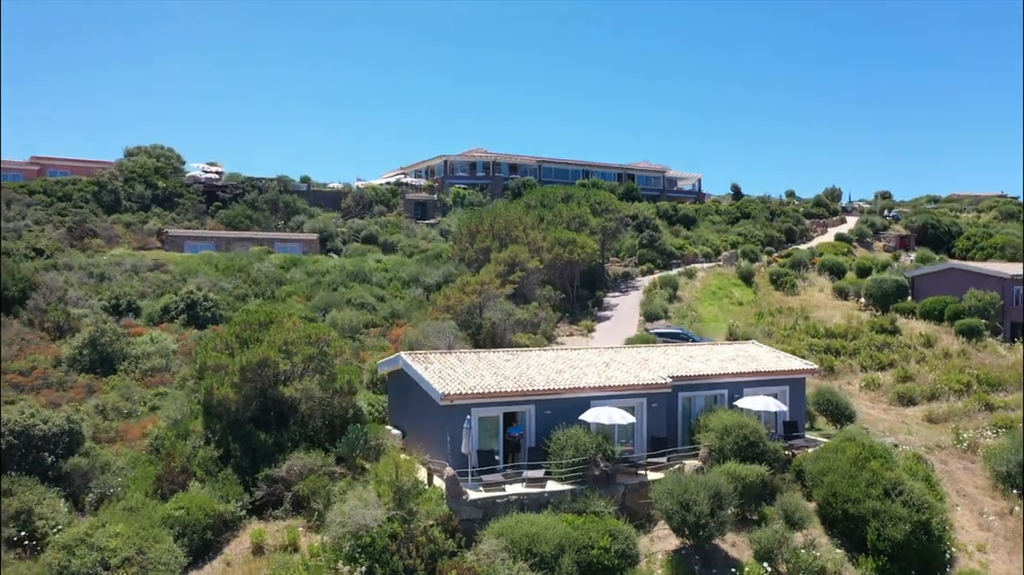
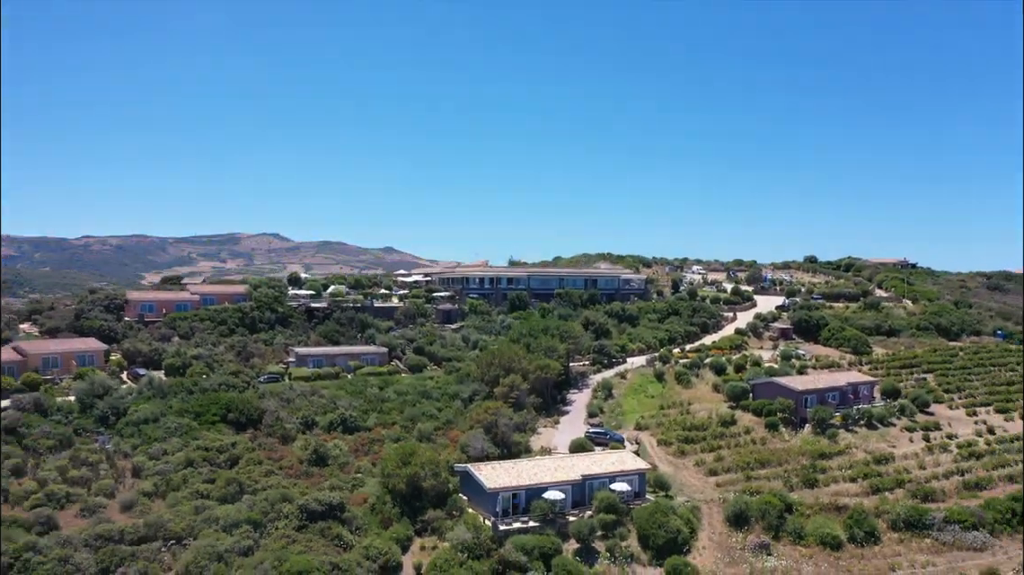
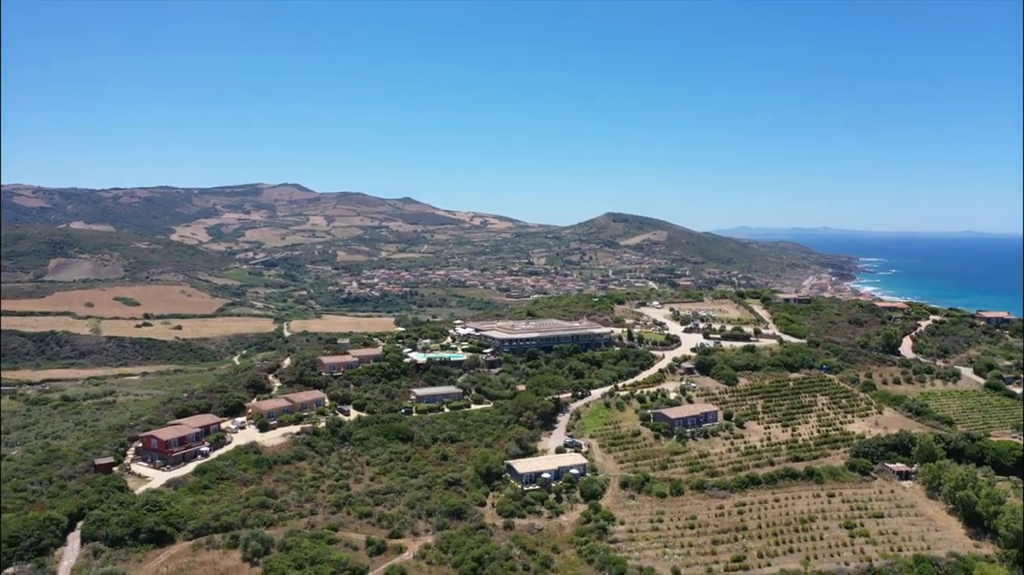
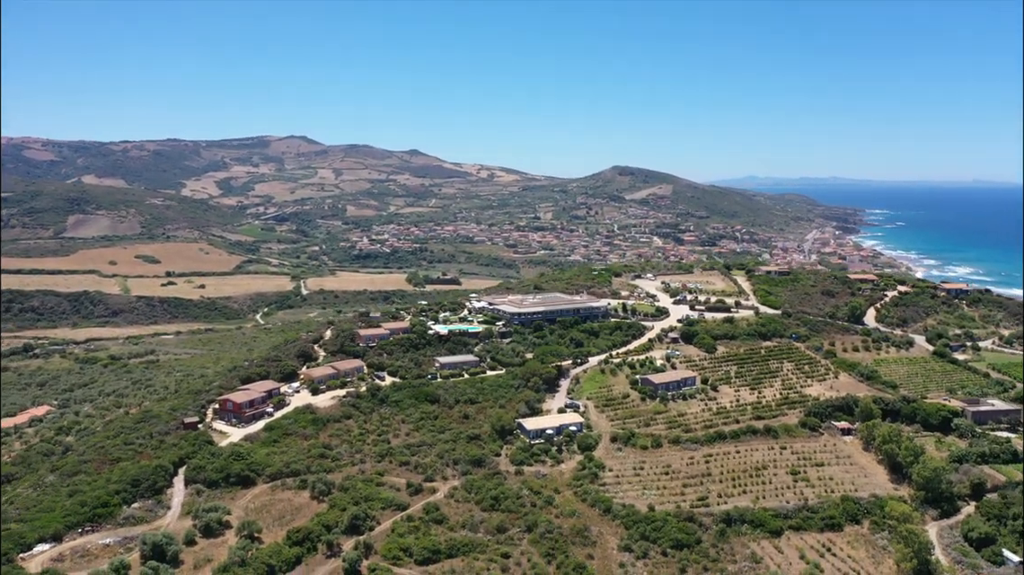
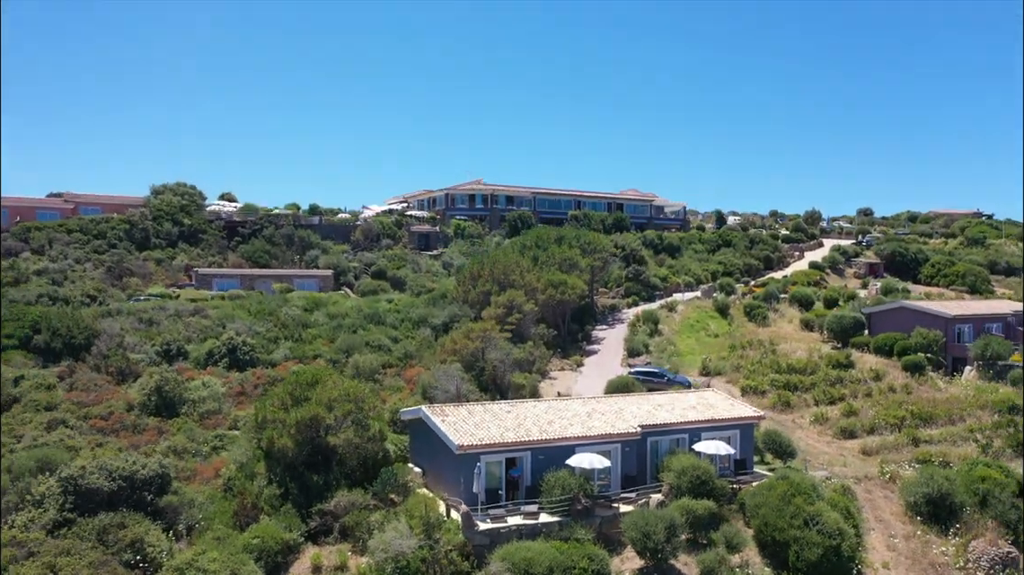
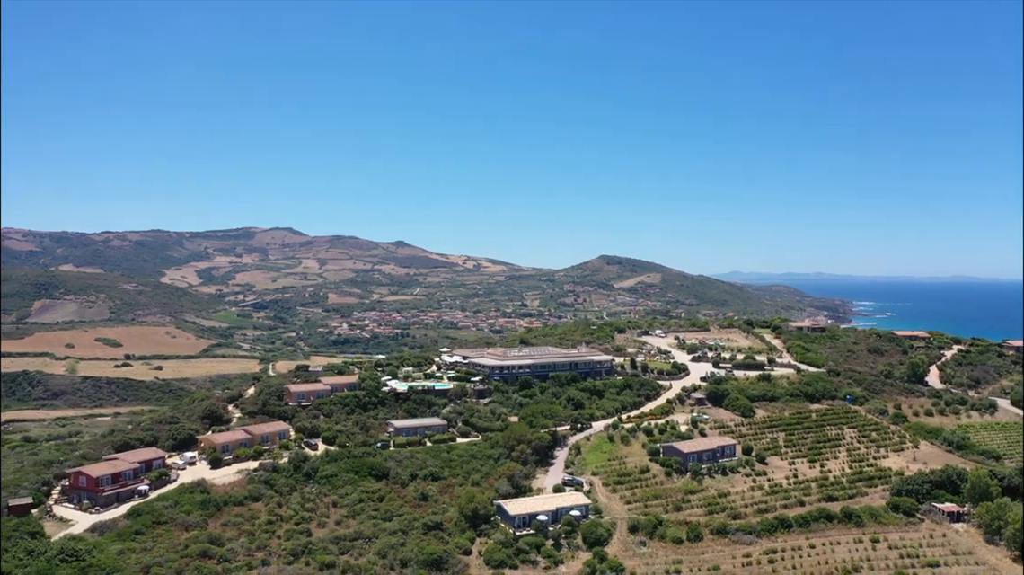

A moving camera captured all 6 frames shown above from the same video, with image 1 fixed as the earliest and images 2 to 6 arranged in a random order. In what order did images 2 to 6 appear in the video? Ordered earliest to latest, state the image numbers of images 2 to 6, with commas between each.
5, 2, 6, 3, 4
